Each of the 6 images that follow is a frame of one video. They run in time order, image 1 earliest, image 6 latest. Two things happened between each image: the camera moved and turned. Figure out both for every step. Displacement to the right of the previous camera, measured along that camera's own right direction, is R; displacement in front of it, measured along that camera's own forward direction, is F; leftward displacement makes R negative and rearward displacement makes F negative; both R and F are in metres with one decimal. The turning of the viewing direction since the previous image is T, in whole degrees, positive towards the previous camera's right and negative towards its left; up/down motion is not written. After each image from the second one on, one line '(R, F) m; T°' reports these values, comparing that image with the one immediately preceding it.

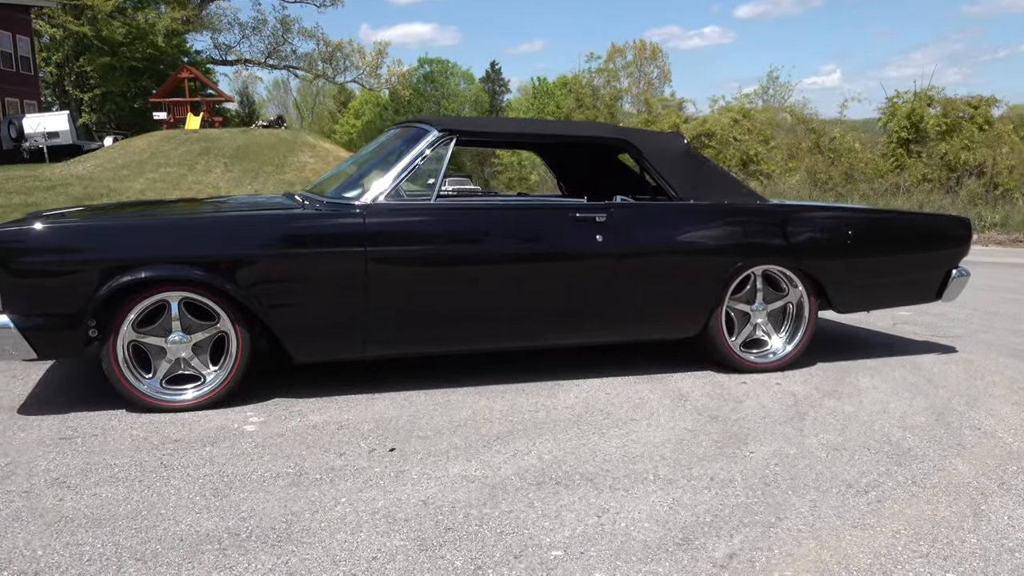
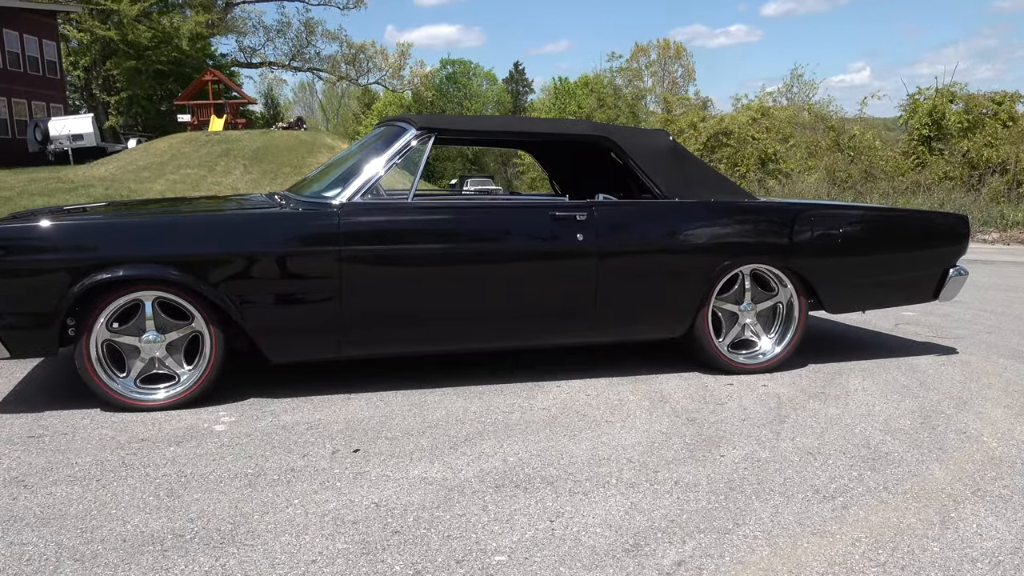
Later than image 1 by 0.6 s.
(+0.2, +0.1) m; -2°
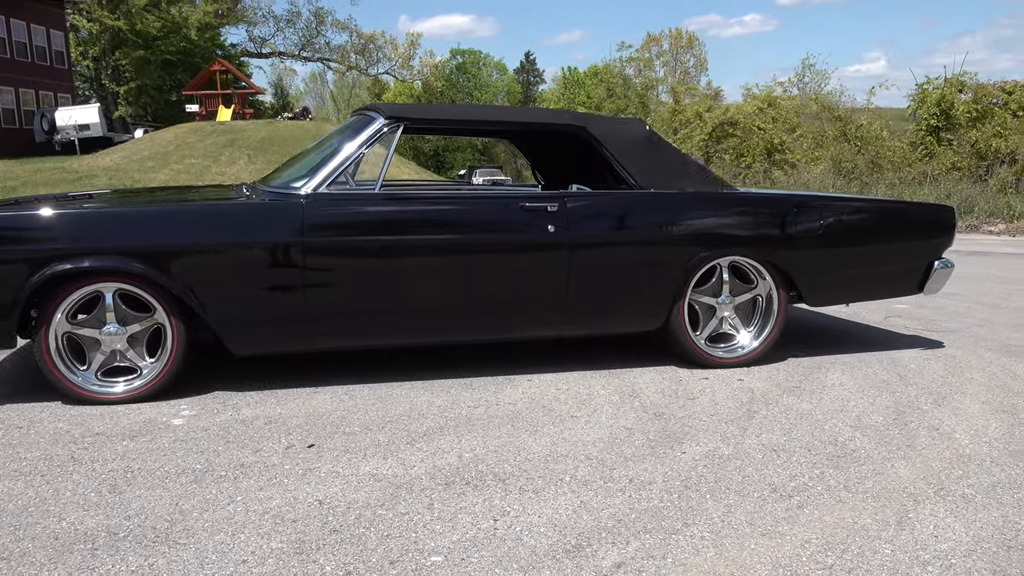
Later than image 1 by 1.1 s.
(+0.2, +0.1) m; -1°
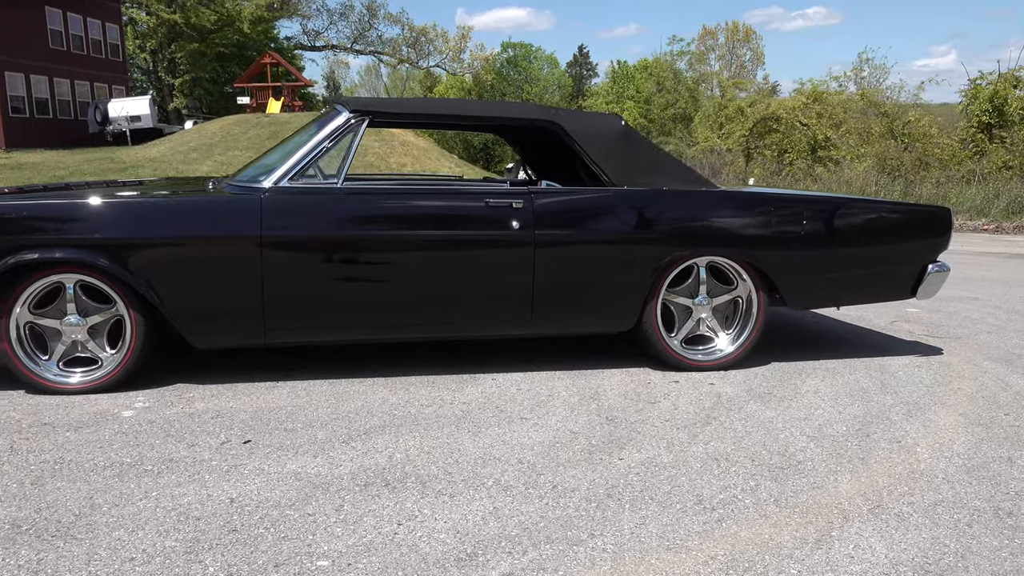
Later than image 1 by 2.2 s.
(+0.4, +0.1) m; -3°
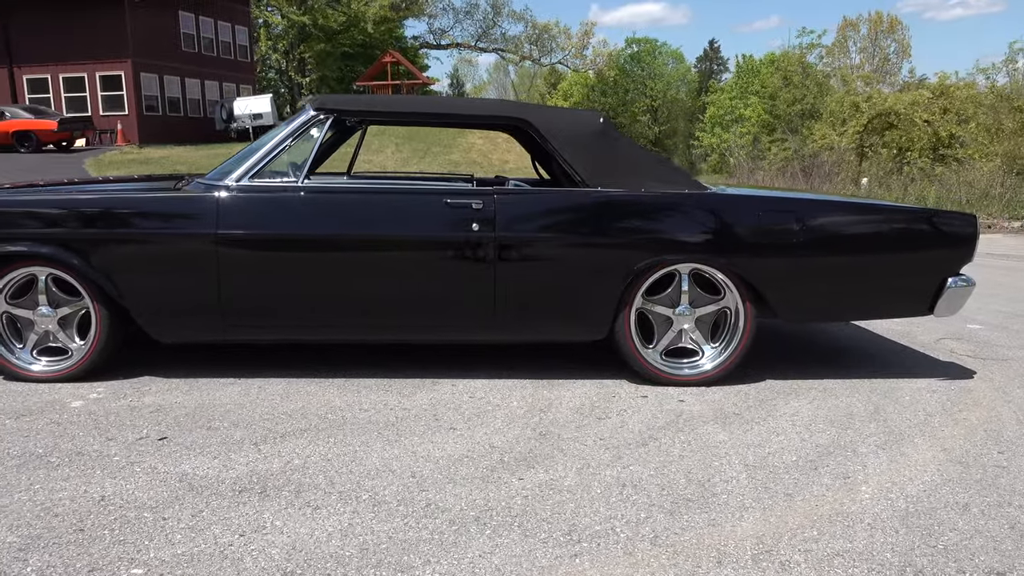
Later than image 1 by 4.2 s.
(+0.8, +0.2) m; -8°
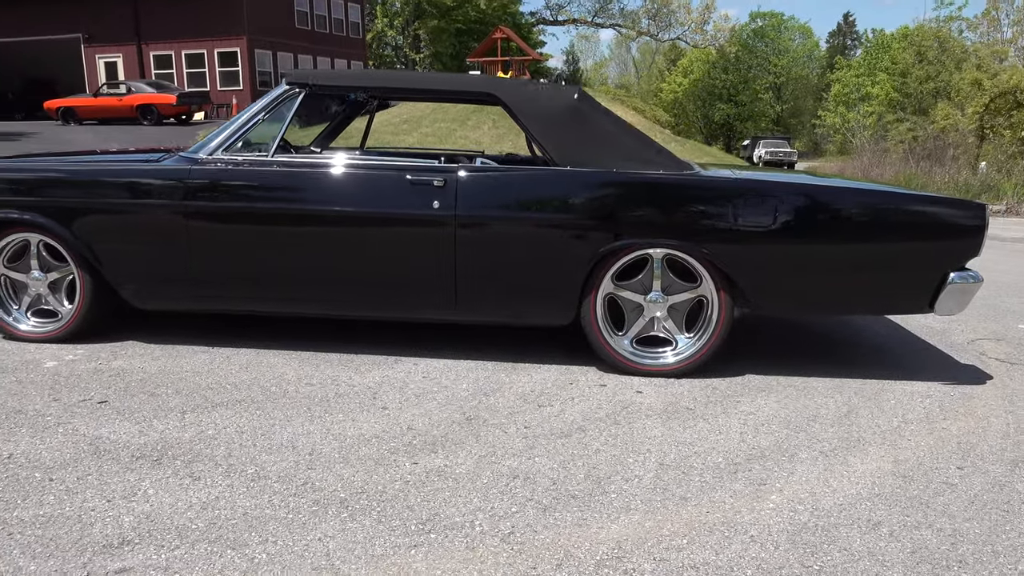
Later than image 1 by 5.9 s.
(+0.7, +0.1) m; -8°
